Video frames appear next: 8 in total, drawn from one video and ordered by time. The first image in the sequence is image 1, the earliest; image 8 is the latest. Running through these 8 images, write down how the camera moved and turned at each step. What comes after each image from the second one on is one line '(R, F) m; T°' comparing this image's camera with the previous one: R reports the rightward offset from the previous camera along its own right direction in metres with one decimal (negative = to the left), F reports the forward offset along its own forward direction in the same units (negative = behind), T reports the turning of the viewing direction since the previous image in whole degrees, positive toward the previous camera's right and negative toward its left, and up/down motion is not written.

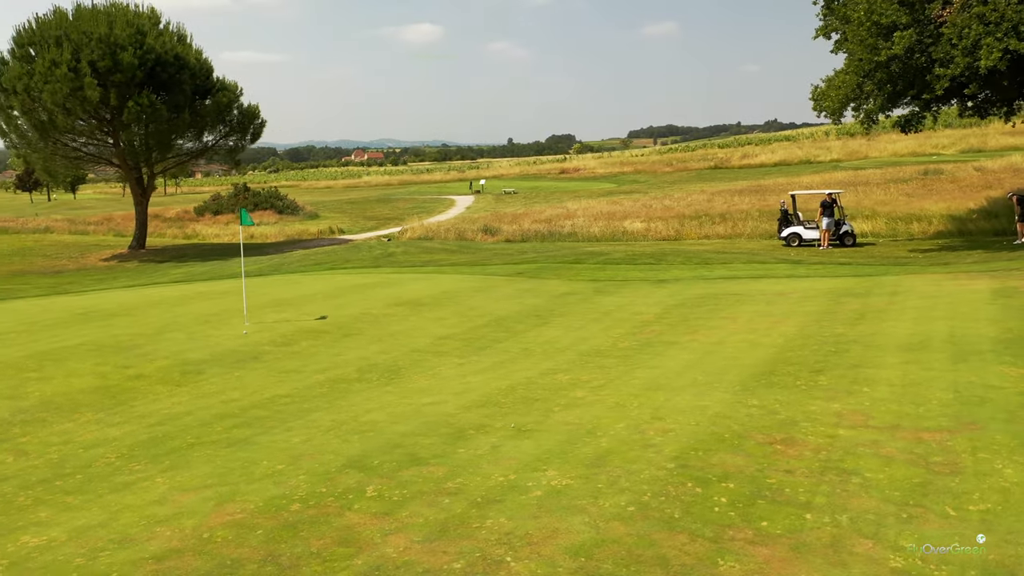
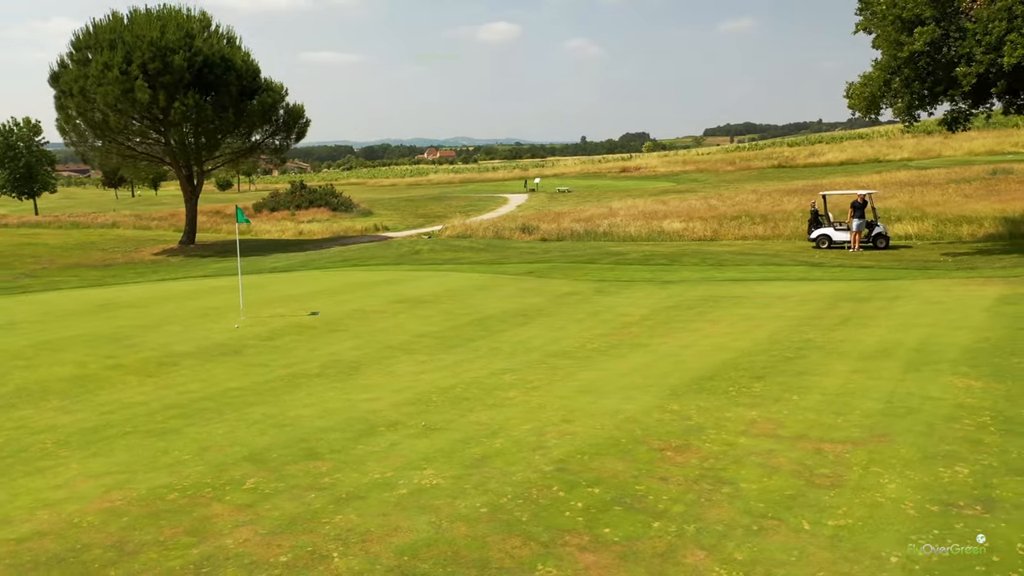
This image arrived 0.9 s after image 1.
(+1.3, 0.0) m; -5°
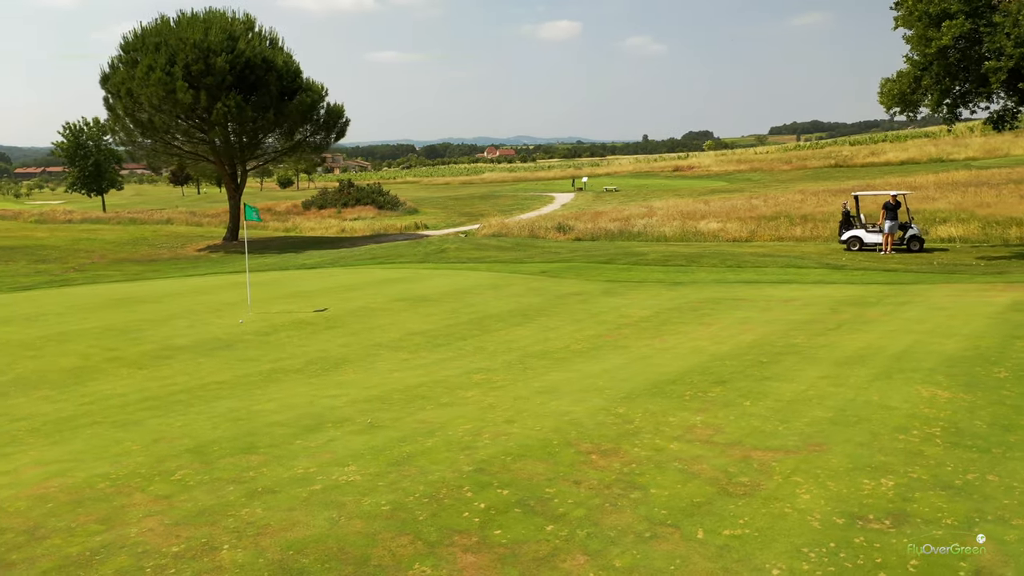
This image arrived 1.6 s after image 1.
(+0.9, 0.0) m; -4°
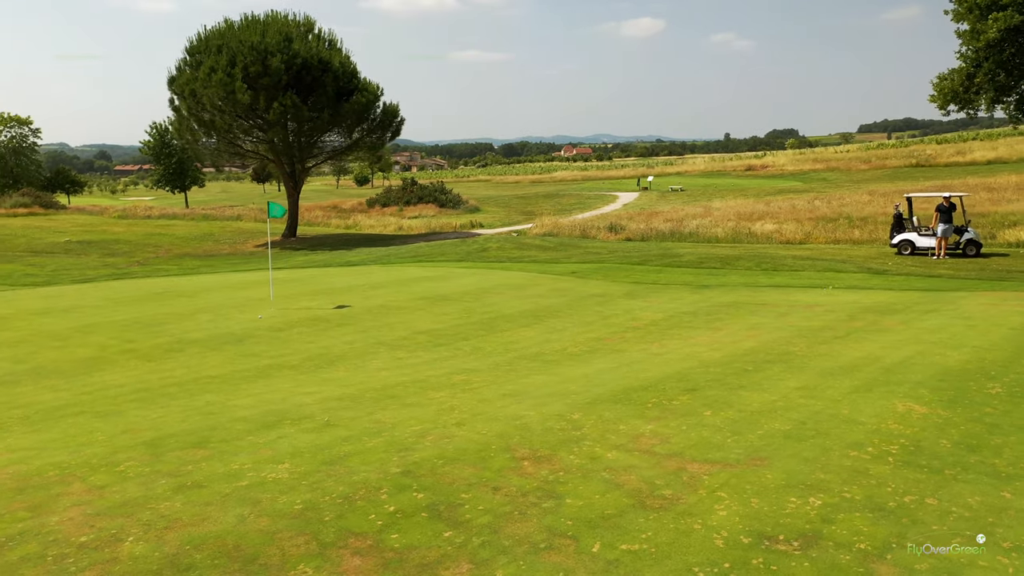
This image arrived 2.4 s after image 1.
(+1.0, +0.1) m; -5°
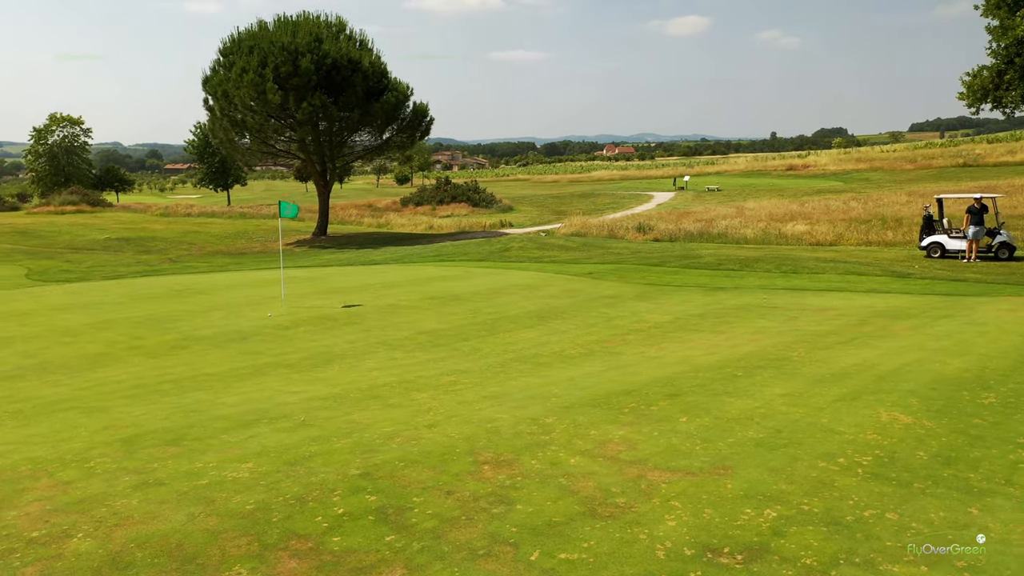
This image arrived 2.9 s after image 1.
(+0.5, +0.1) m; -3°
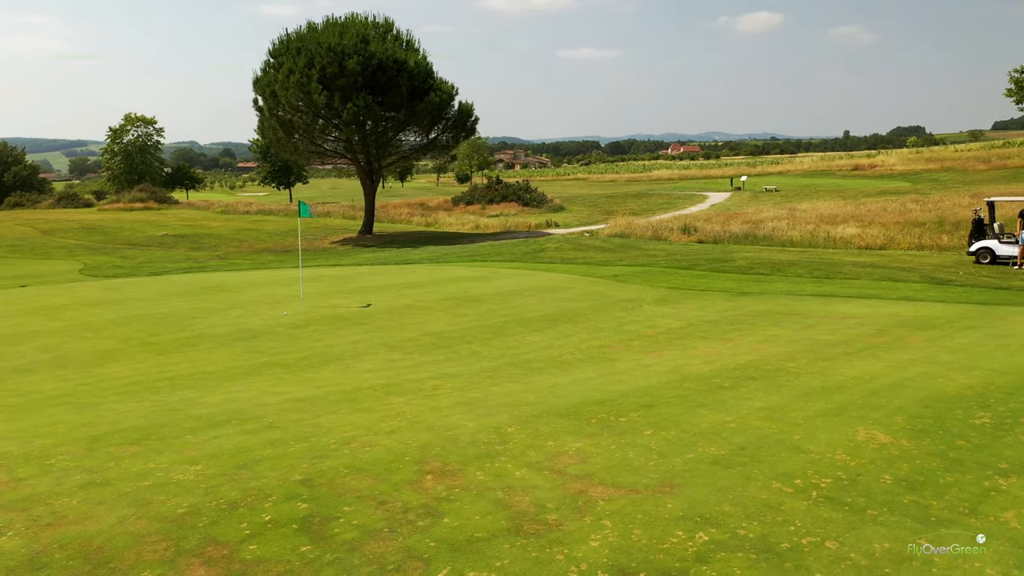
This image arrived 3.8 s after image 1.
(+0.8, +0.2) m; -4°
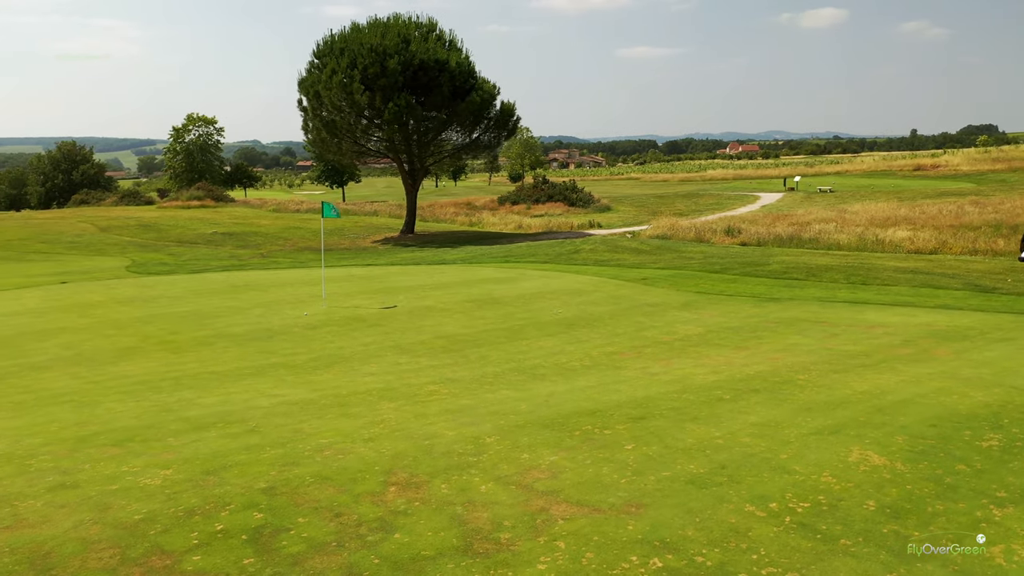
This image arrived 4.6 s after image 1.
(+0.6, +0.2) m; -4°
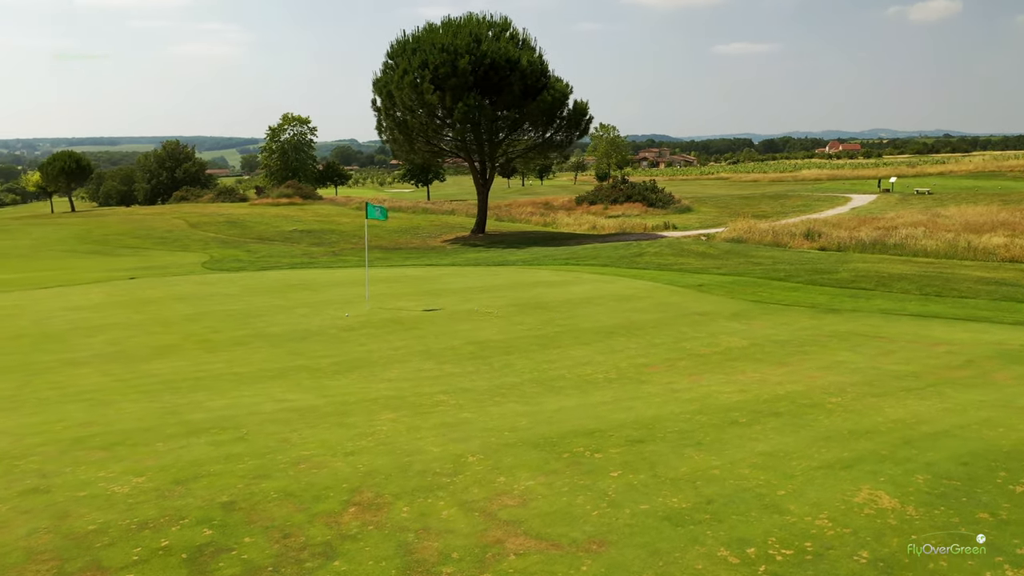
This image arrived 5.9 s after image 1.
(+0.7, +0.4) m; -6°
